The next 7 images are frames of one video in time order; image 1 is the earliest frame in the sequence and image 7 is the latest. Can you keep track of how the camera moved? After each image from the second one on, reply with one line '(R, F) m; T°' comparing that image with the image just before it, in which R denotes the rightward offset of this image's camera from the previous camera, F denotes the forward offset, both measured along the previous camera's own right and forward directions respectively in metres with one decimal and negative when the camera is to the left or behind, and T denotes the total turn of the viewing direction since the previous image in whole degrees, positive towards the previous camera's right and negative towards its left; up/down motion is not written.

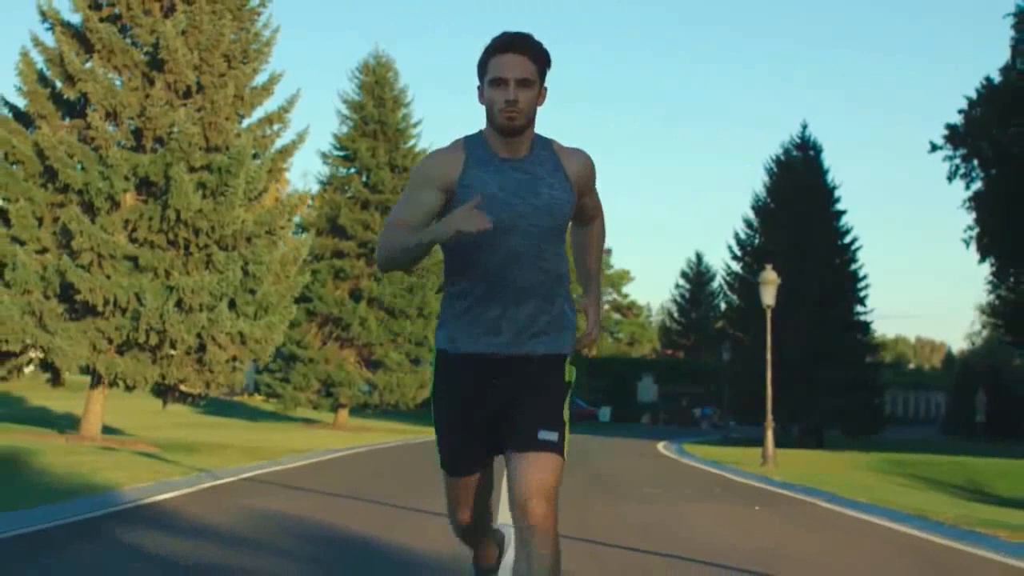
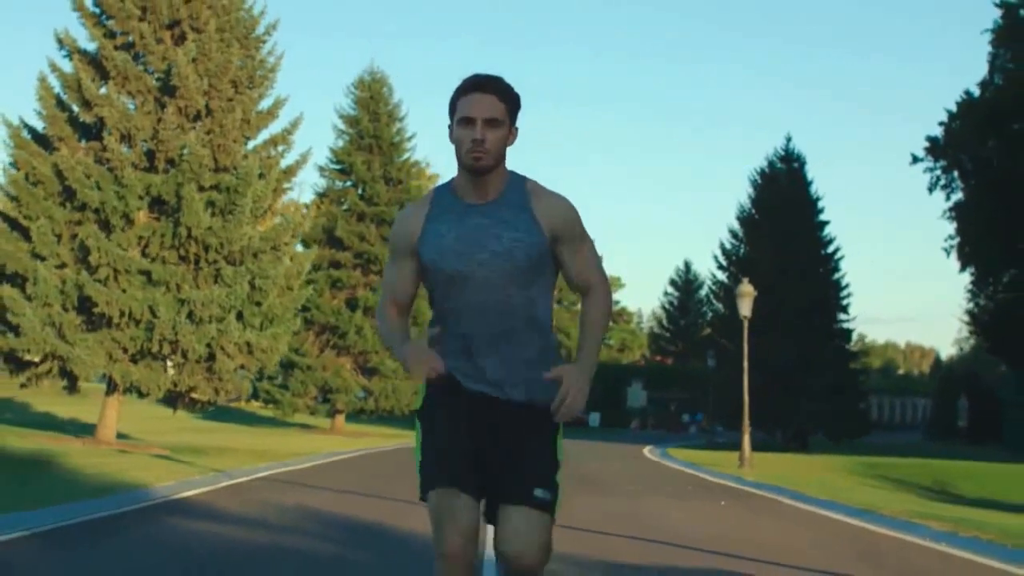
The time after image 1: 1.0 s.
(0.0, -1.7) m; 0°
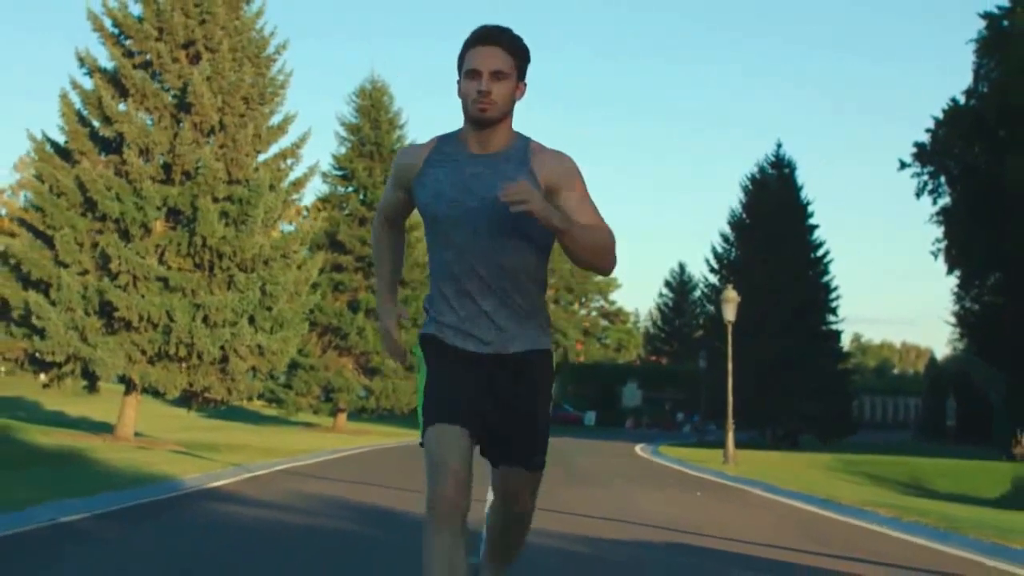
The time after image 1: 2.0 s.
(0.0, -1.7) m; 0°
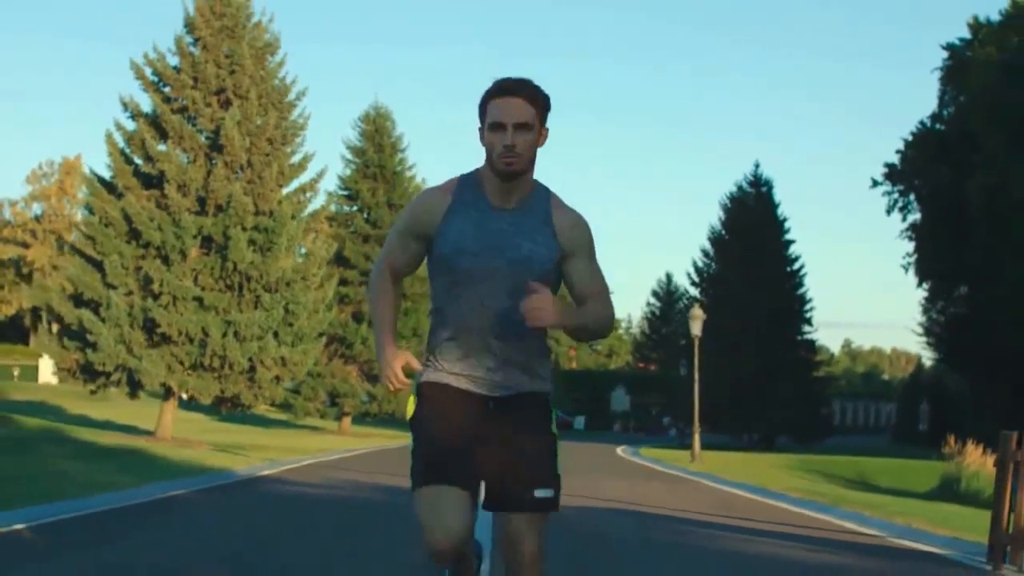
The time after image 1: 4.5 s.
(+0.1, -4.3) m; 0°
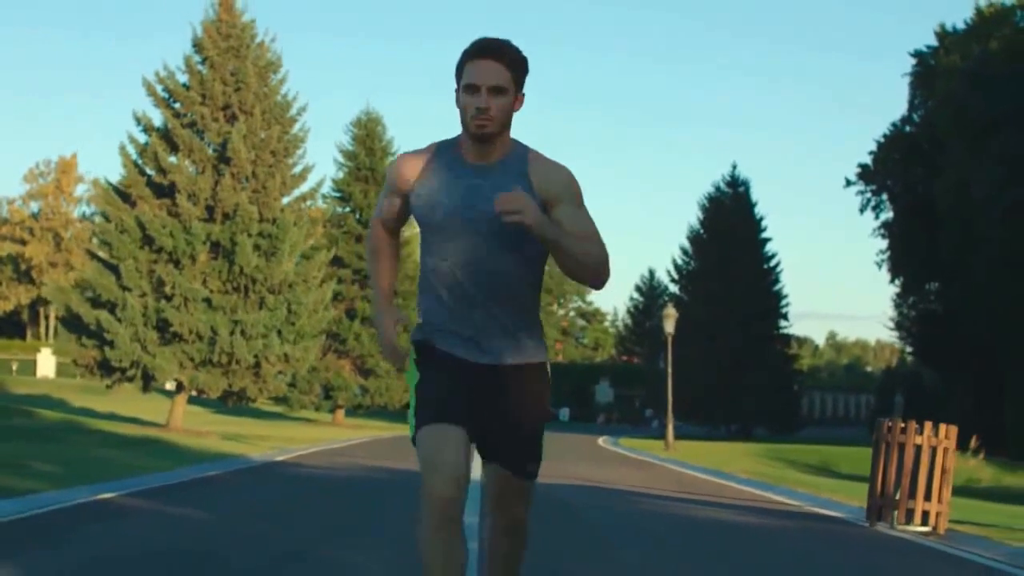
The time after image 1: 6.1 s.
(0.0, -2.8) m; +1°
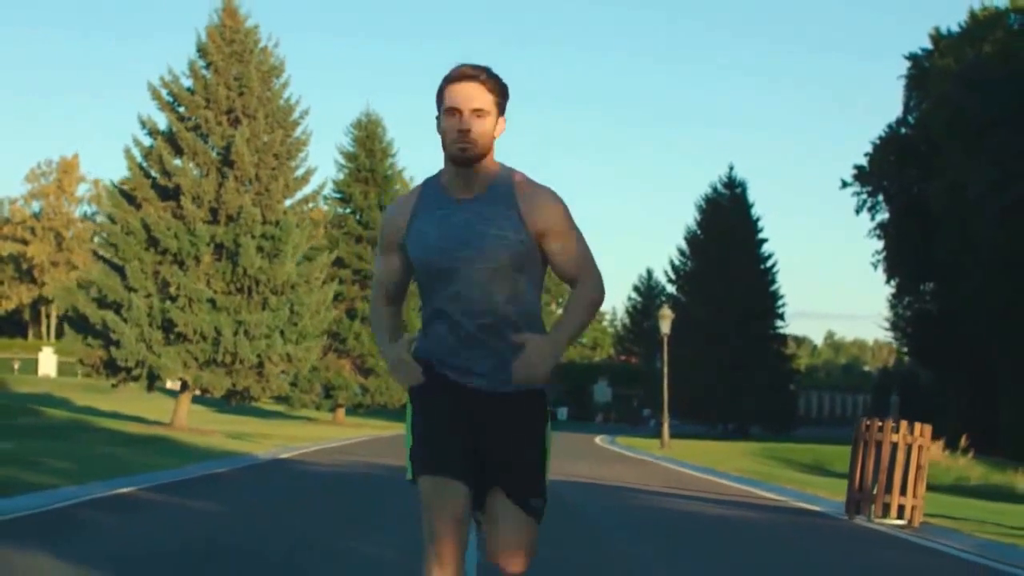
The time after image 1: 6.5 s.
(0.0, -0.7) m; 0°
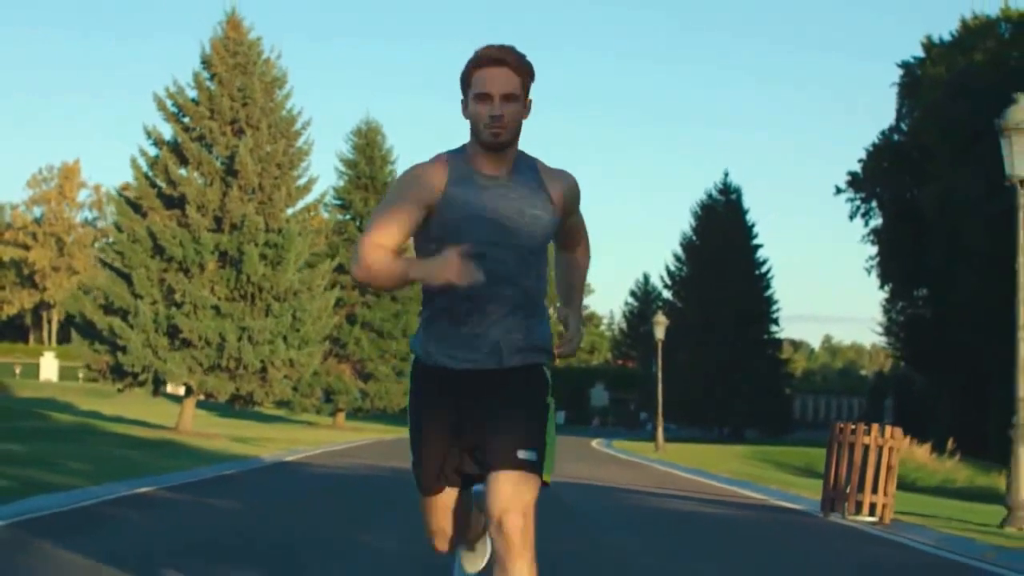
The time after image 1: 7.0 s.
(0.0, -0.9) m; 0°
